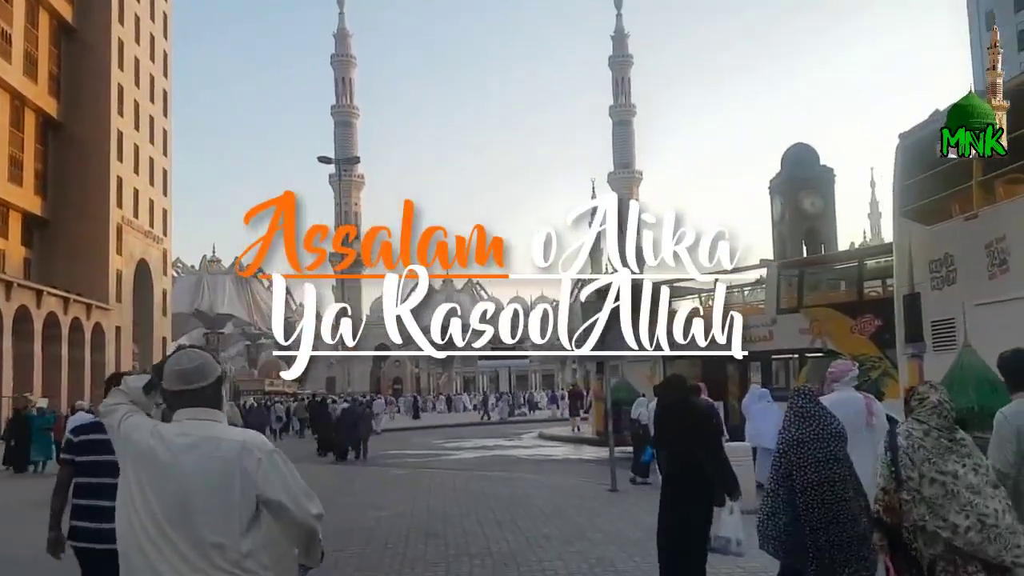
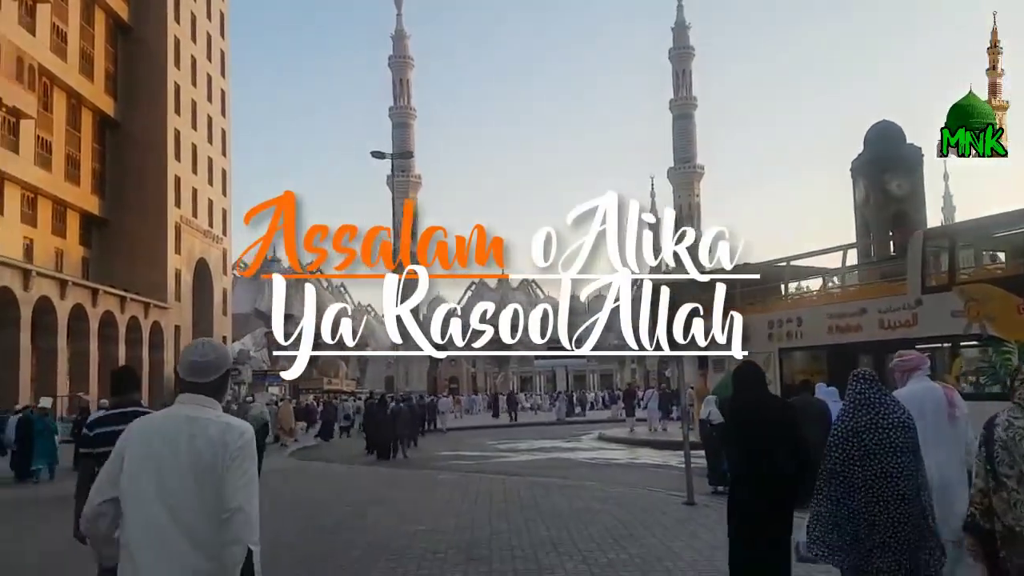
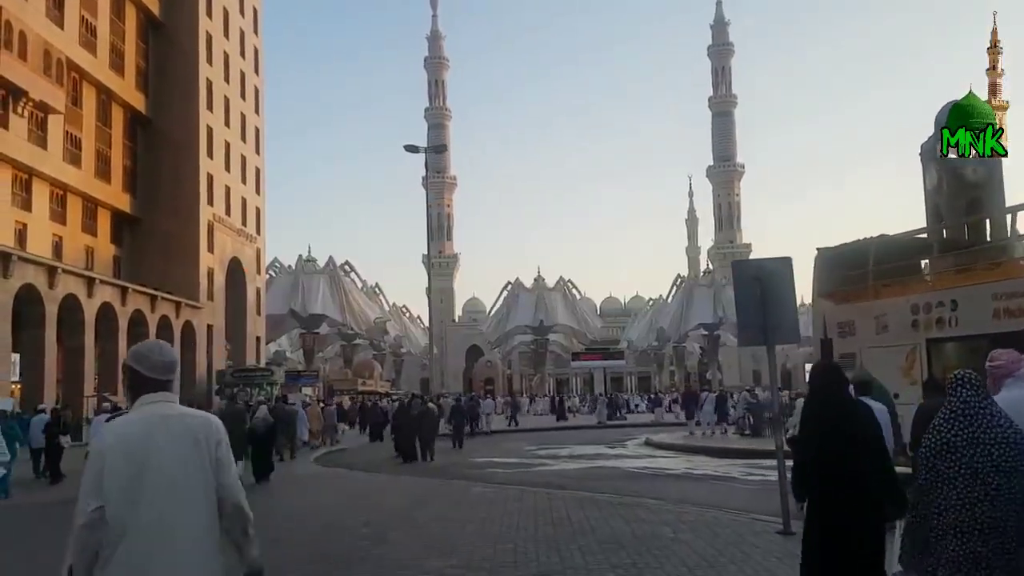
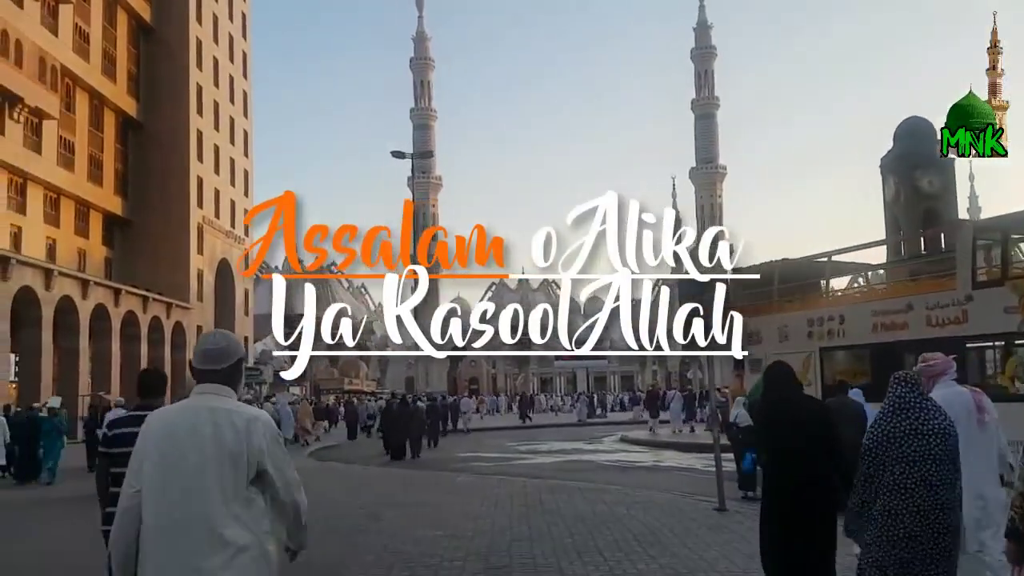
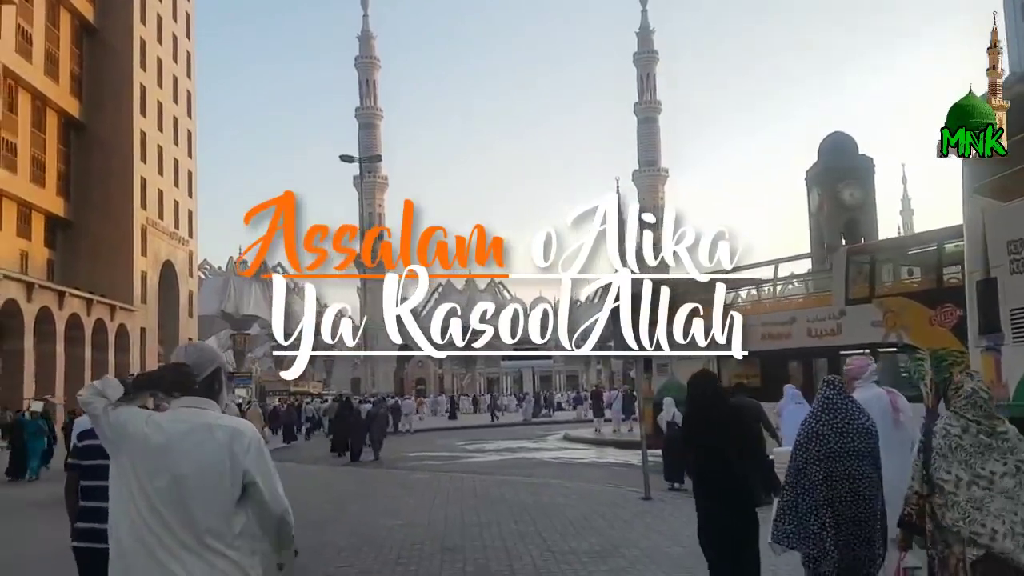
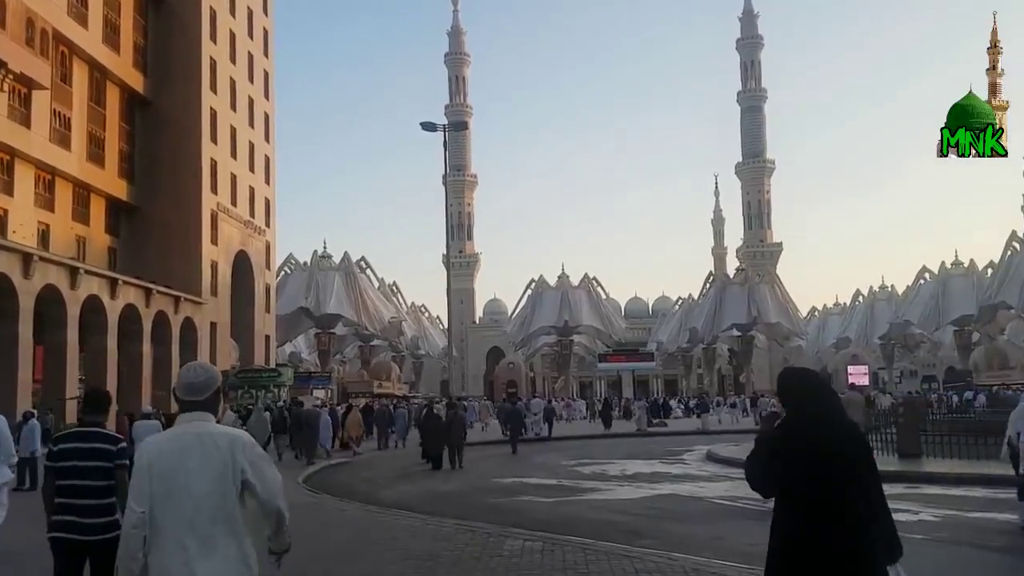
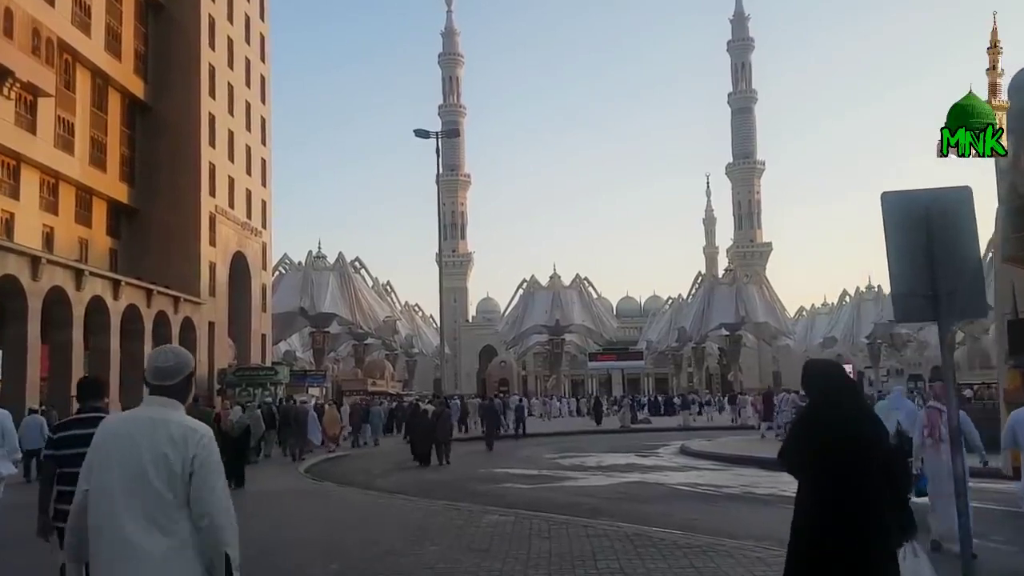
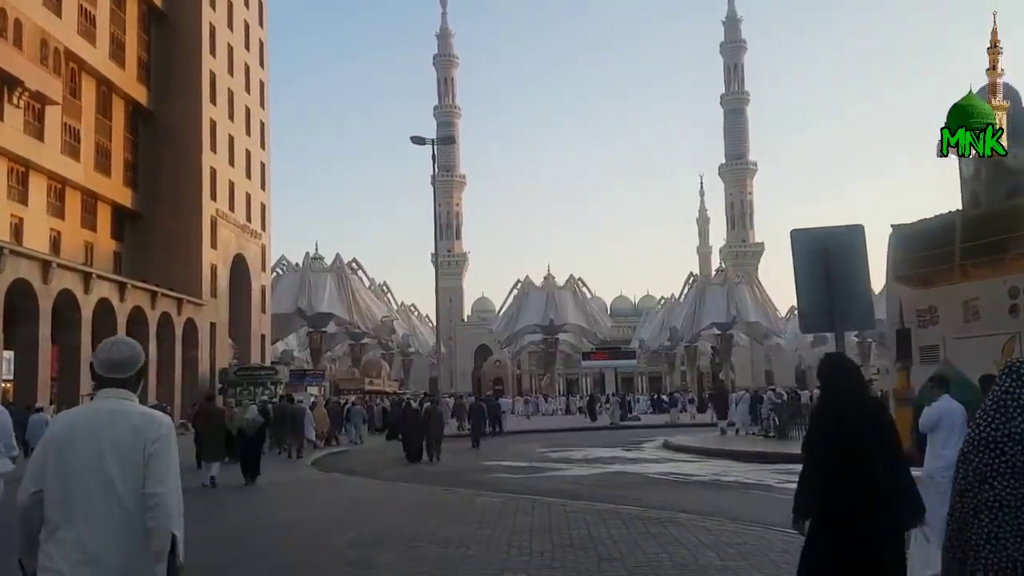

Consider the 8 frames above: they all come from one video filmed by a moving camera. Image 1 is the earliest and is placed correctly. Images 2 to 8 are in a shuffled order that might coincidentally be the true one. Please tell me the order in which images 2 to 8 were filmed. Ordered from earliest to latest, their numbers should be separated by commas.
5, 2, 4, 3, 8, 7, 6
